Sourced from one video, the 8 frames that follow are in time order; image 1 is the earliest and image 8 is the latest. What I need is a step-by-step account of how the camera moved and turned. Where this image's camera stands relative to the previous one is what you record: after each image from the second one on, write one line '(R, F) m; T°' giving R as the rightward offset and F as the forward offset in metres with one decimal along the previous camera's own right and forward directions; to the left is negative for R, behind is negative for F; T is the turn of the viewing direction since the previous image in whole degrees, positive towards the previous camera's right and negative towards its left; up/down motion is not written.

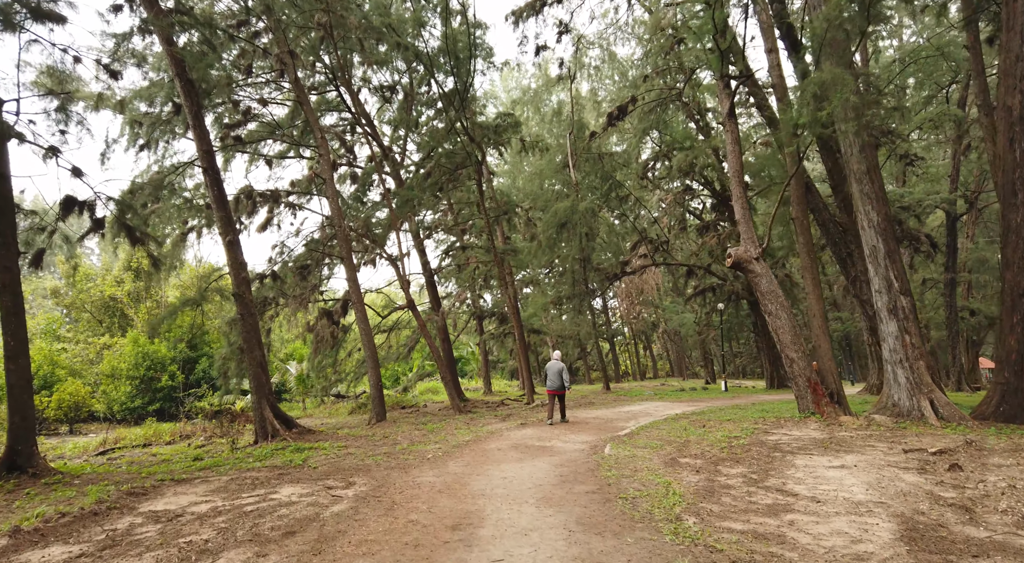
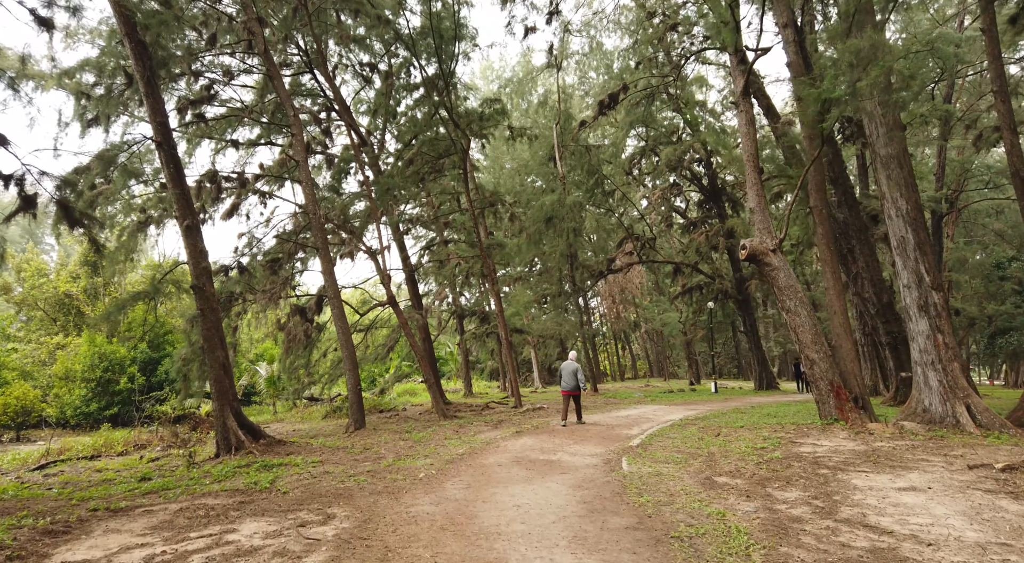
(-0.3, +1.4) m; +2°
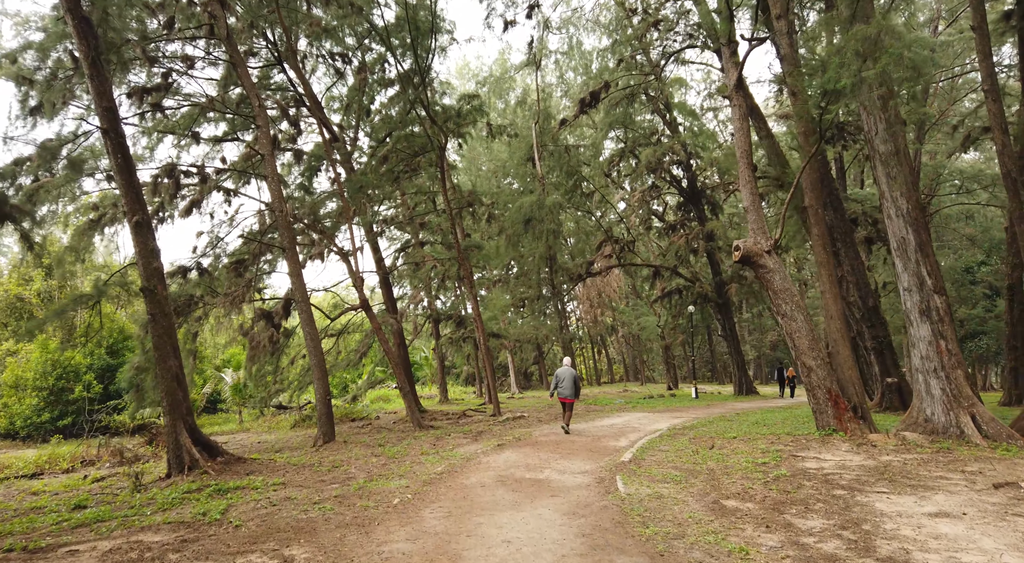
(-0.1, +0.8) m; +2°
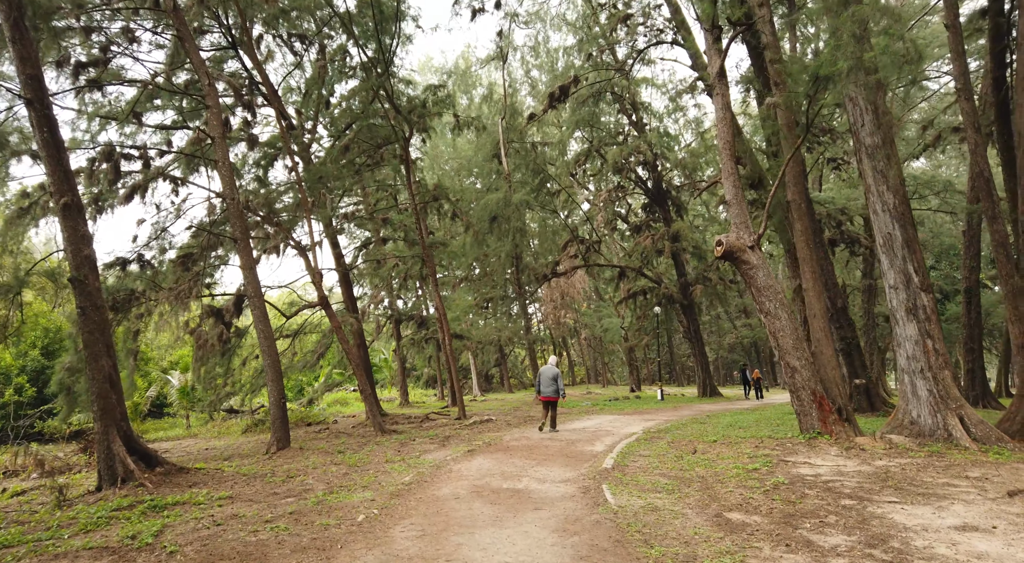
(-0.2, +0.8) m; +3°
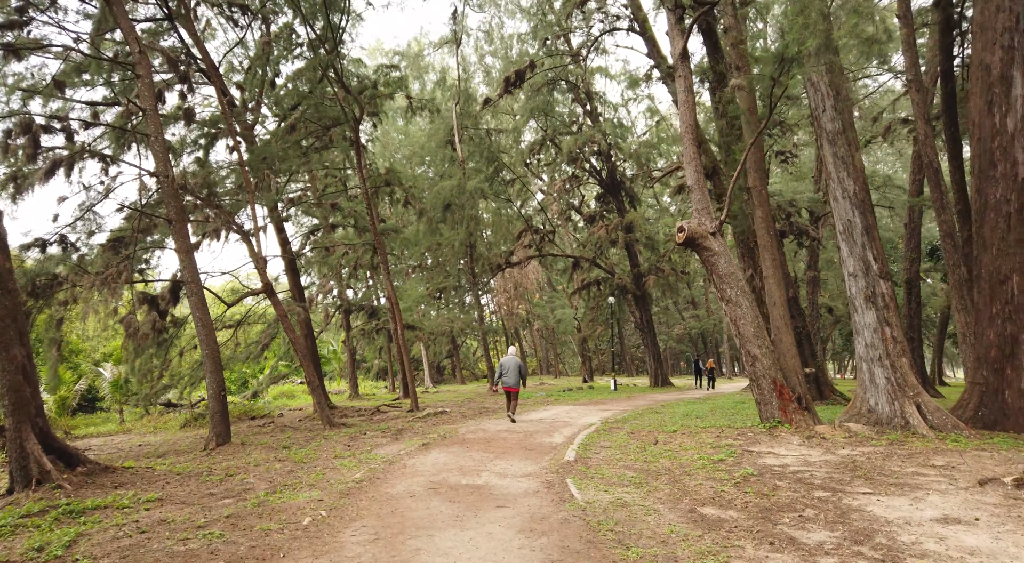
(-0.1, +0.5) m; +4°
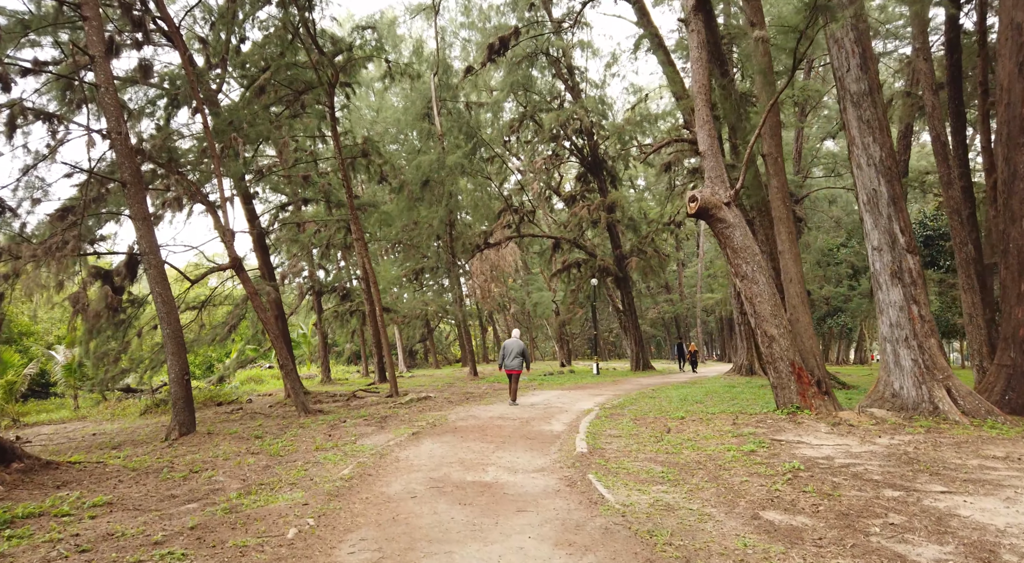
(-0.4, +1.1) m; +2°
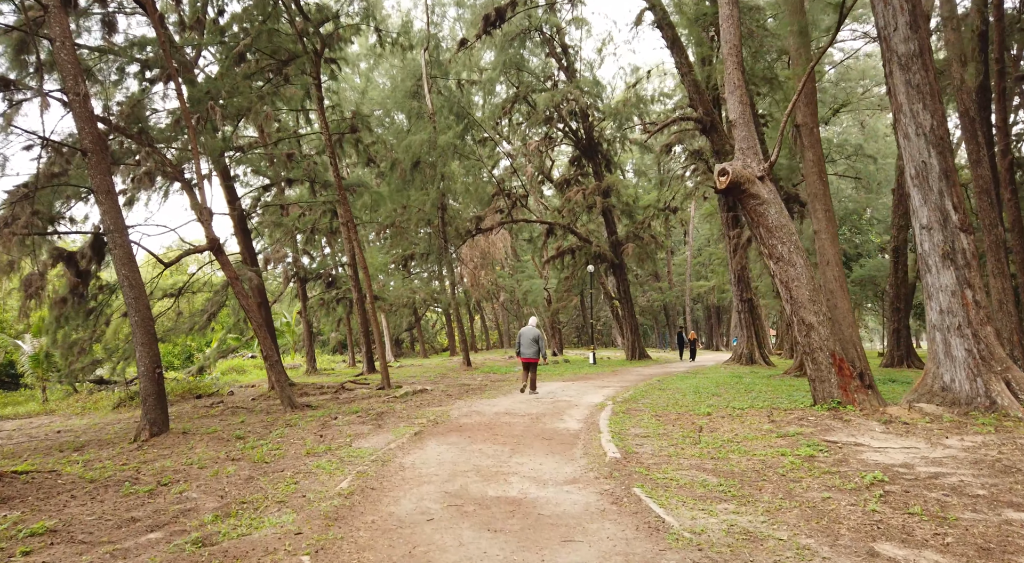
(-0.4, +1.1) m; +1°
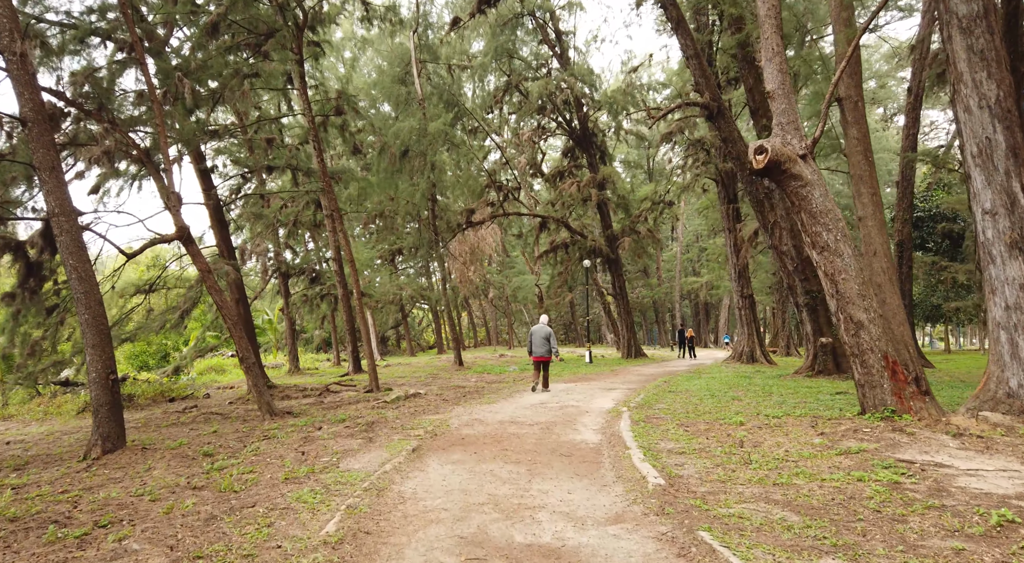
(-0.3, +1.2) m; +1°
